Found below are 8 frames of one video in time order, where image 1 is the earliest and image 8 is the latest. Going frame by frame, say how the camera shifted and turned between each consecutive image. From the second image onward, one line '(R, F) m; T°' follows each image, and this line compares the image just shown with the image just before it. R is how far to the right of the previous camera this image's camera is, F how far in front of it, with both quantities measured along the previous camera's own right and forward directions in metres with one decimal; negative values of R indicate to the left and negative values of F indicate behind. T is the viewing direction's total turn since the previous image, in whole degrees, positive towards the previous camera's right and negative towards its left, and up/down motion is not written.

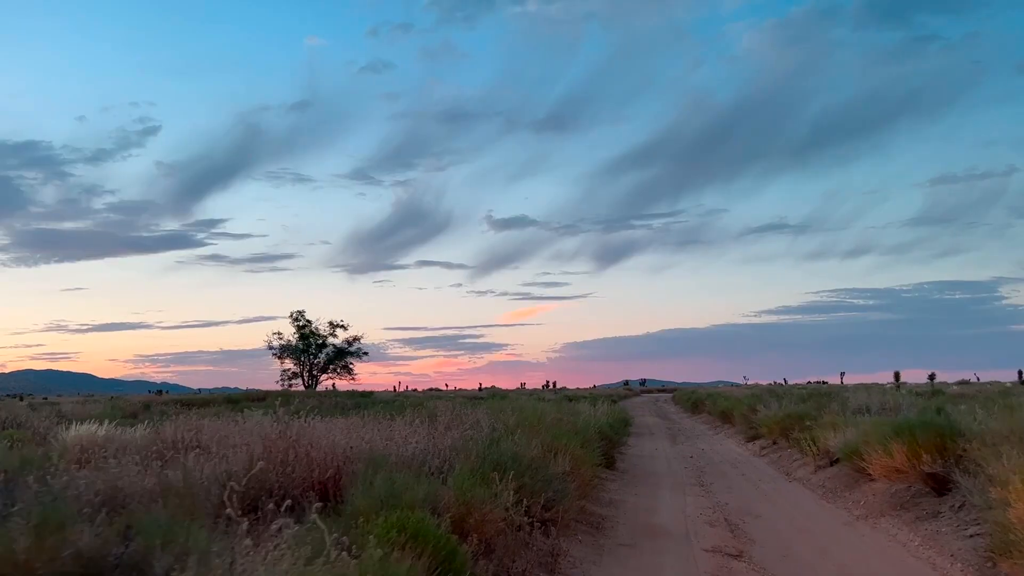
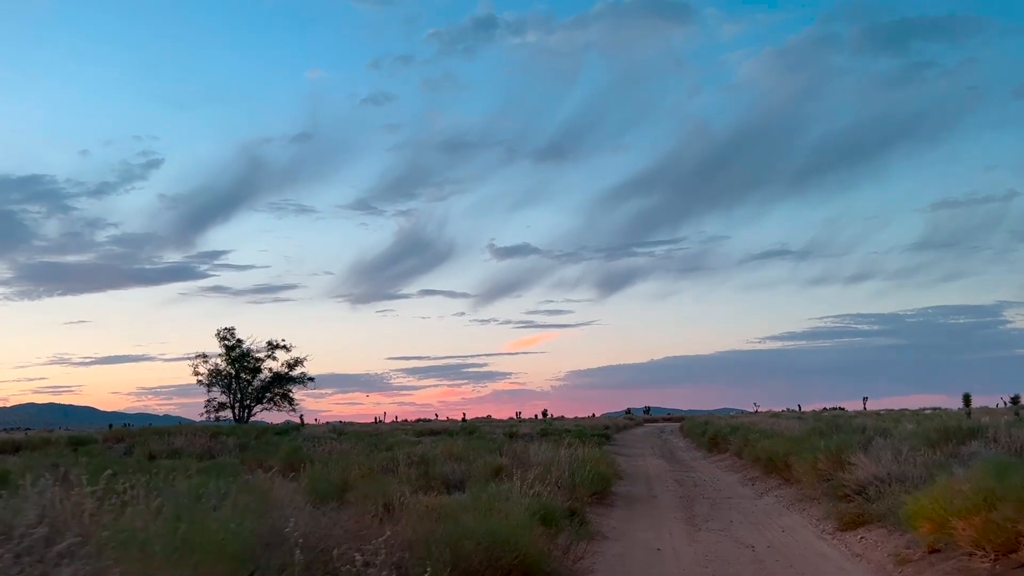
(+2.5, +13.8) m; 0°
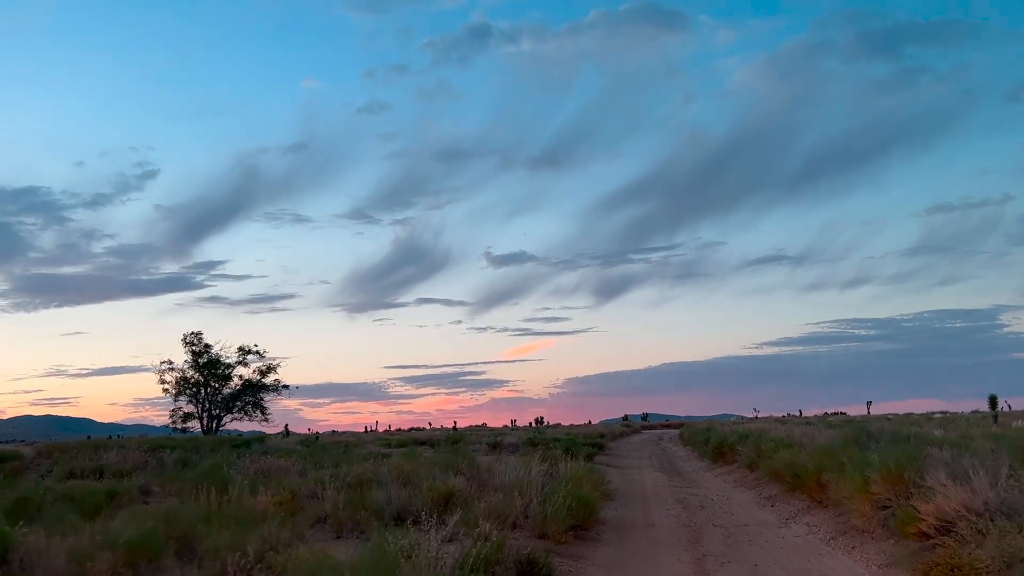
(+0.8, +4.3) m; 0°
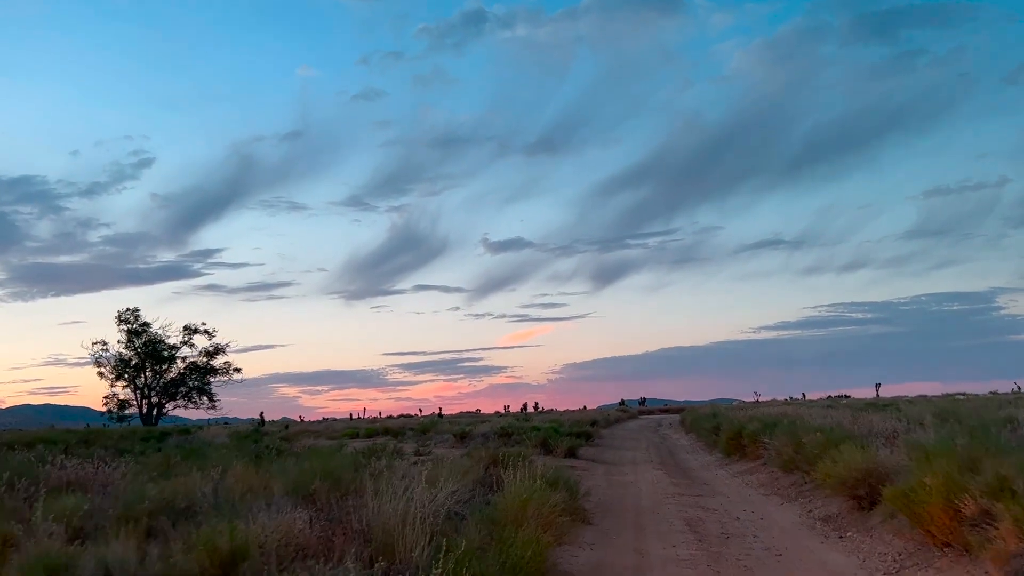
(+1.3, +7.4) m; 0°
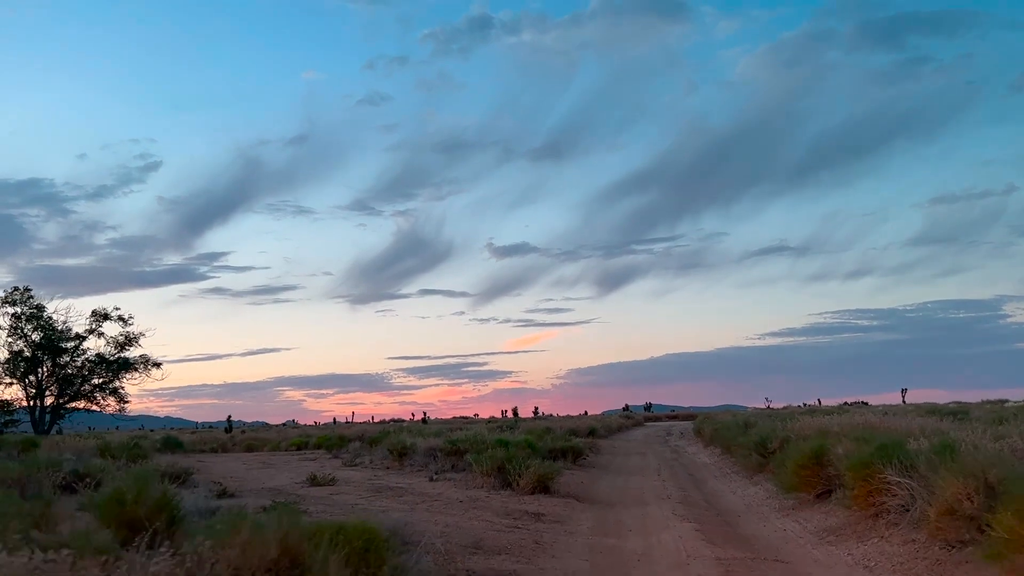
(+1.5, +10.5) m; 0°
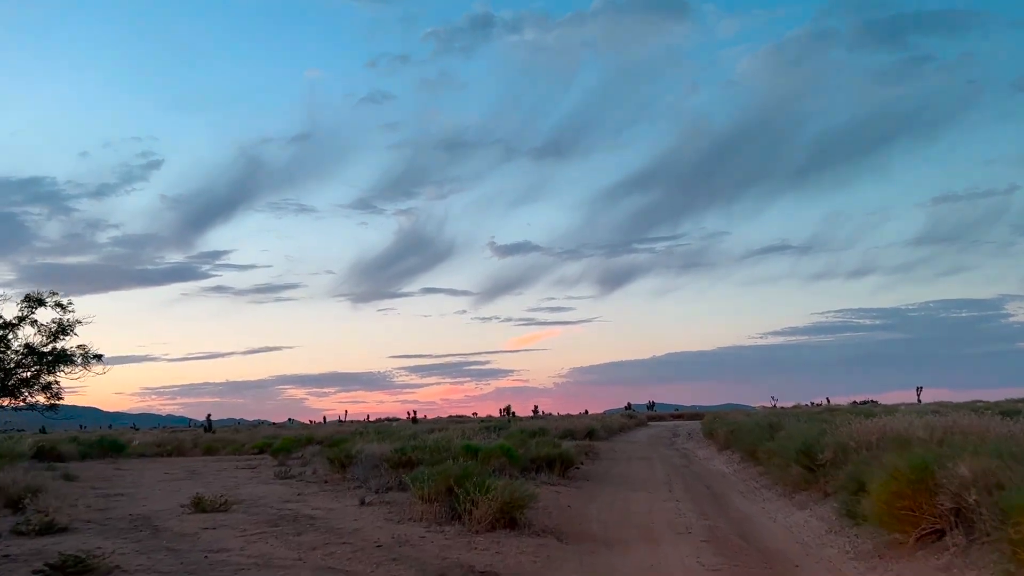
(+0.8, +5.6) m; 0°
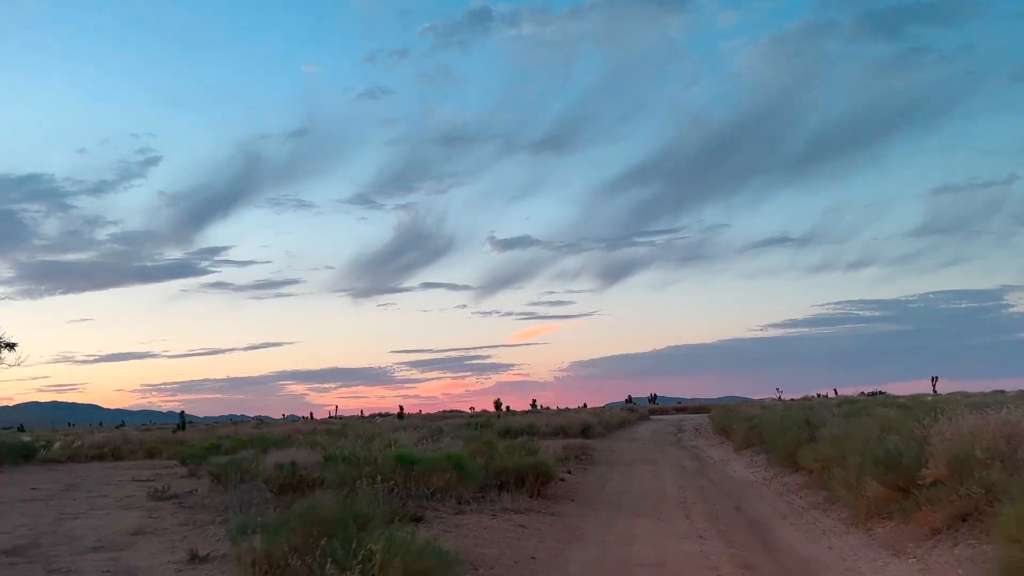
(+0.9, +5.9) m; 0°
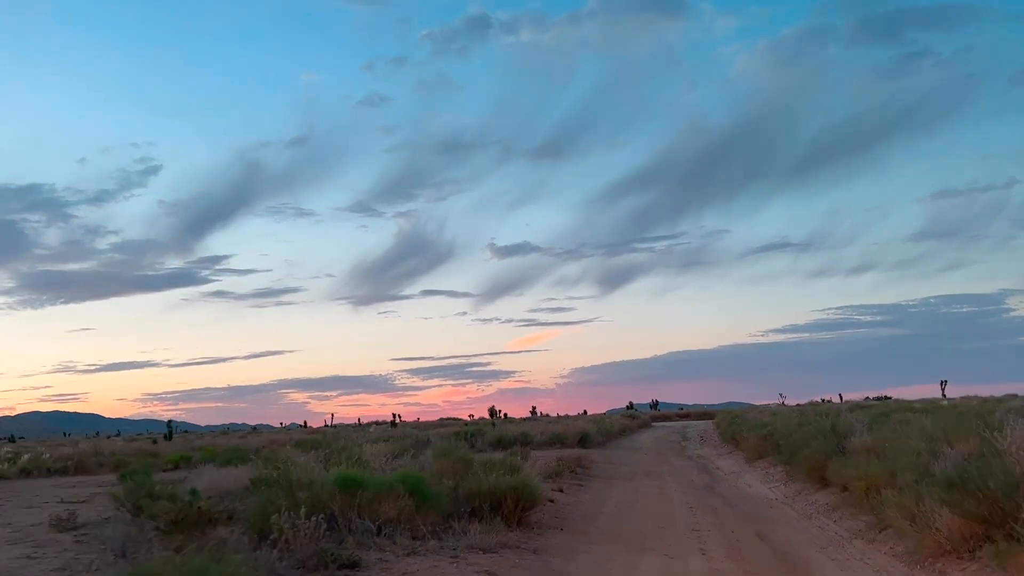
(+0.4, +2.8) m; 0°
